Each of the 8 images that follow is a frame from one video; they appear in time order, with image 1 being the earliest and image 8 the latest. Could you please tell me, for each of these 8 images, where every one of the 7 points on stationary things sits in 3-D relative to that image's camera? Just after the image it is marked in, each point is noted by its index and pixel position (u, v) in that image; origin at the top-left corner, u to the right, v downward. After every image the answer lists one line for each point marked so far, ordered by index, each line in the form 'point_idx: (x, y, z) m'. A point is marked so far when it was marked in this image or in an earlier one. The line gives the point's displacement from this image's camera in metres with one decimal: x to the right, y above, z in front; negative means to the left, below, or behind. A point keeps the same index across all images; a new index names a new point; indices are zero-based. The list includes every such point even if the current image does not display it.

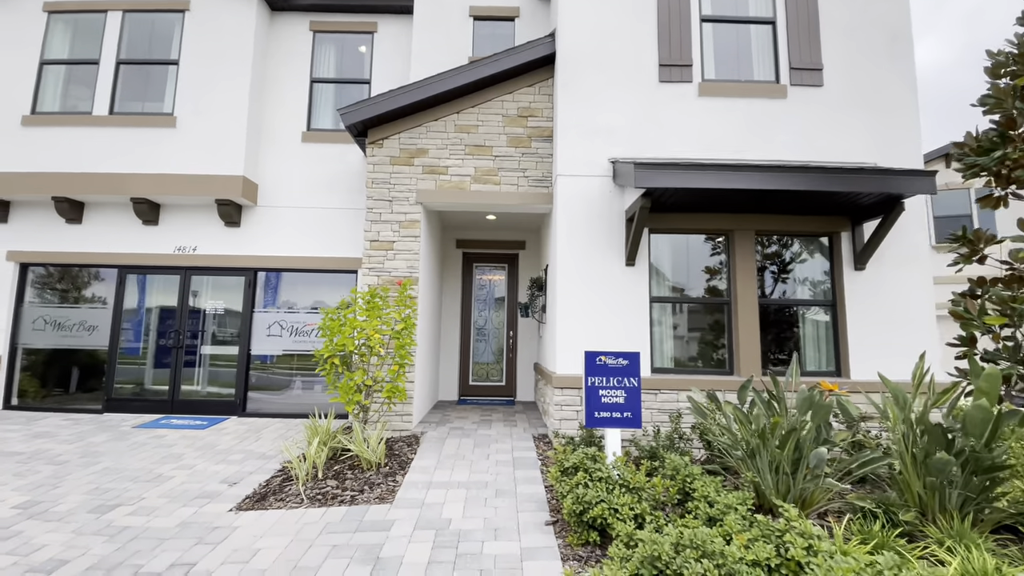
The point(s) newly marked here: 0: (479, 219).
0: (-0.5, +1.1, +7.3) m
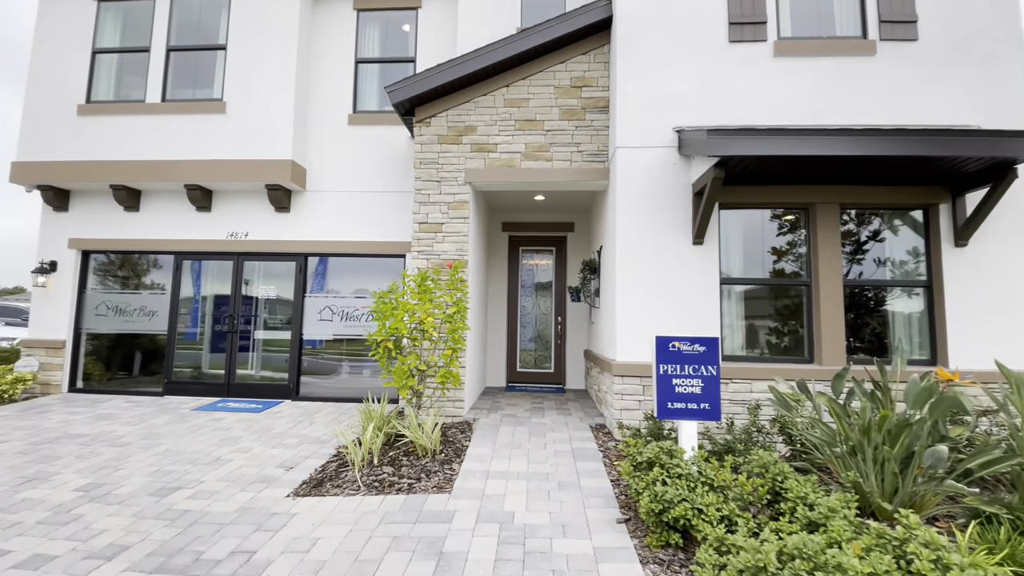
0: (+0.2, +1.3, +7.0) m
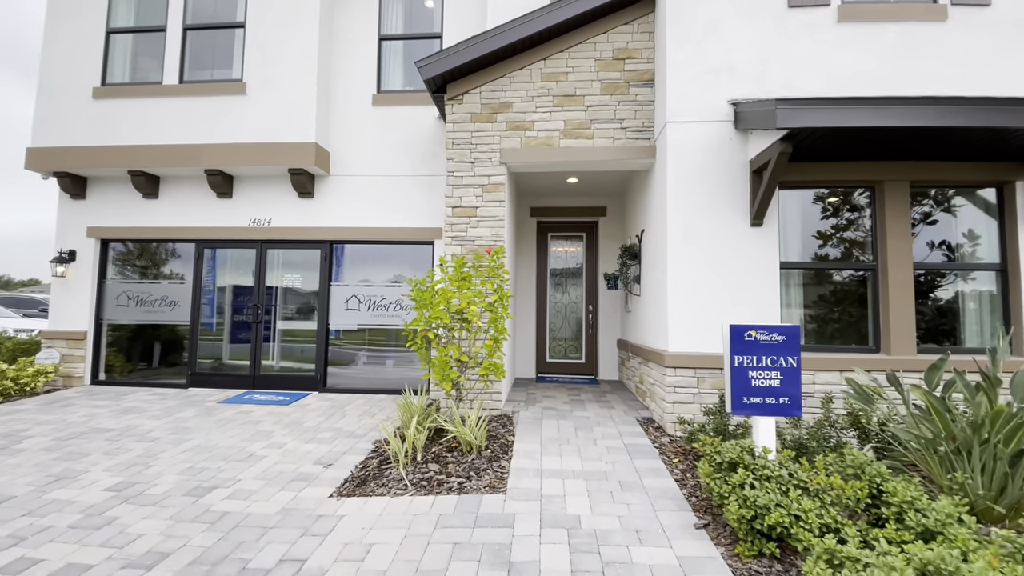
0: (+0.7, +1.5, +6.7) m
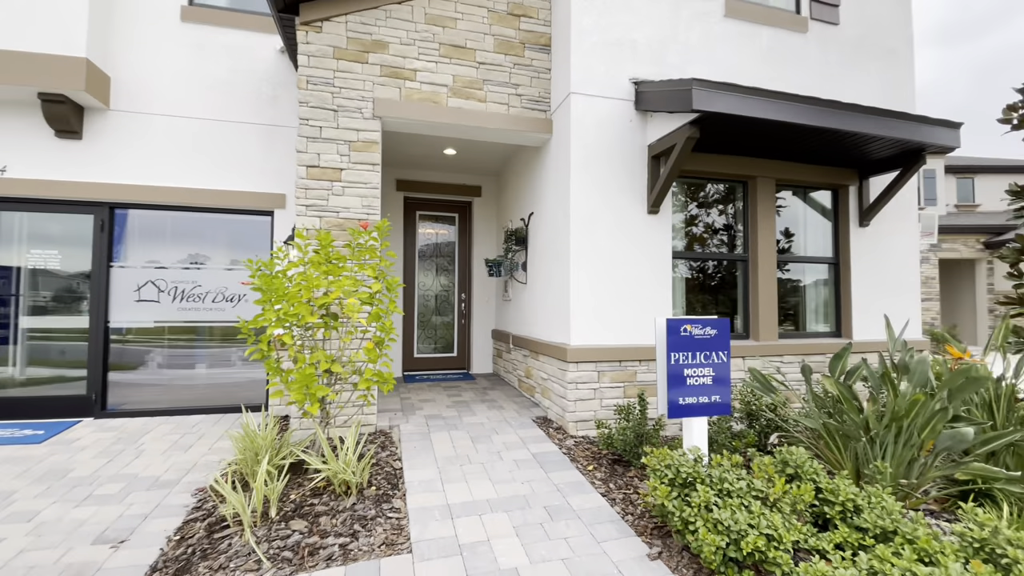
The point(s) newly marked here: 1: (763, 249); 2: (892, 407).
0: (-1.0, +1.7, +5.8) m
1: (+2.5, +0.4, +4.7) m
2: (+2.2, -0.7, +2.7) m
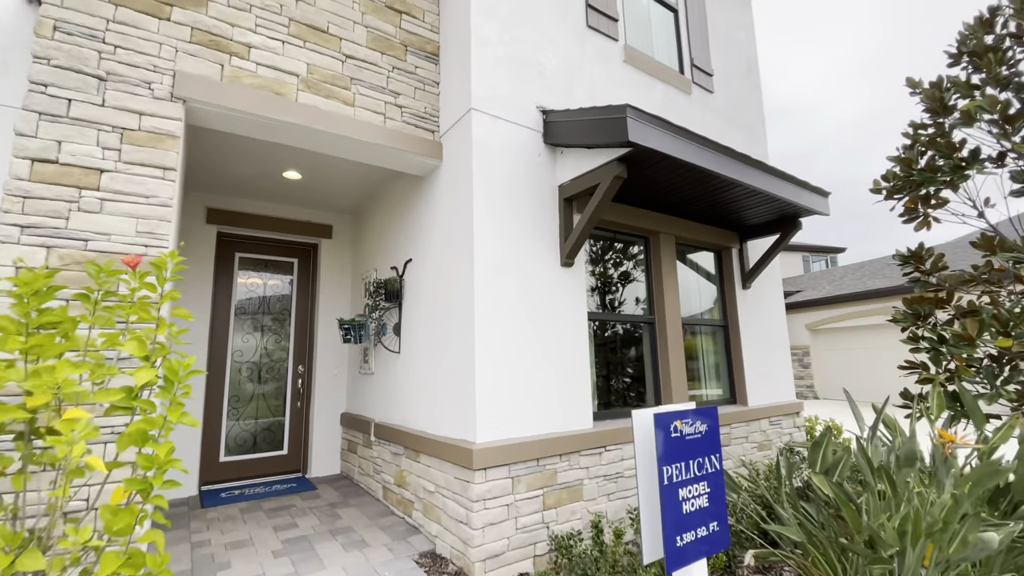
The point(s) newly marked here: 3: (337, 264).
0: (-2.2, +1.0, +4.3) m
1: (+1.5, -0.2, +4.3) m
2: (+1.8, -1.0, +2.2) m
3: (-2.0, +0.3, +5.4) m
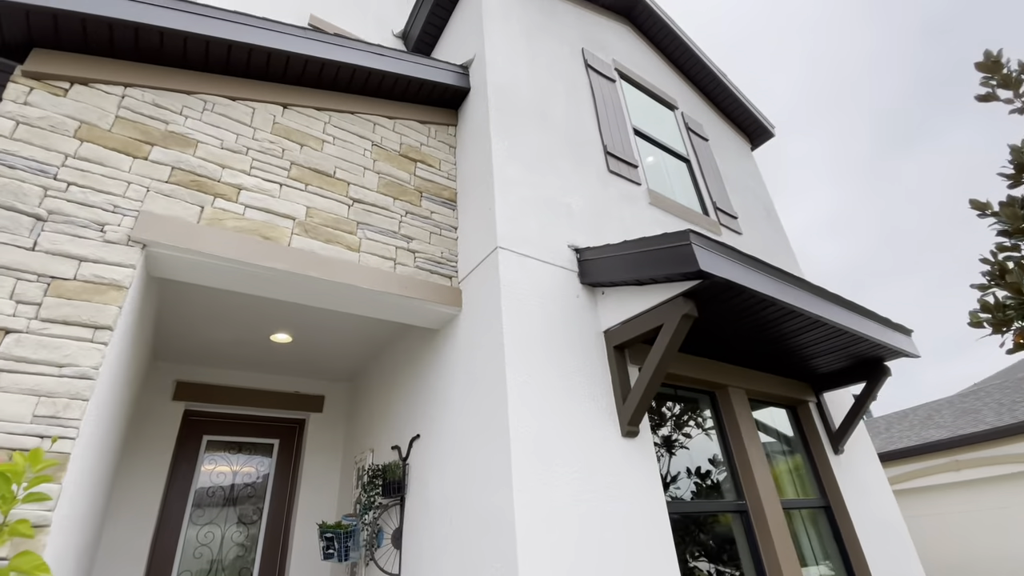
0: (-2.0, -0.4, +3.6) m
1: (+1.7, -1.4, +3.2) m
2: (+2.1, -1.4, +0.9) m
3: (-1.7, -1.5, +4.4) m
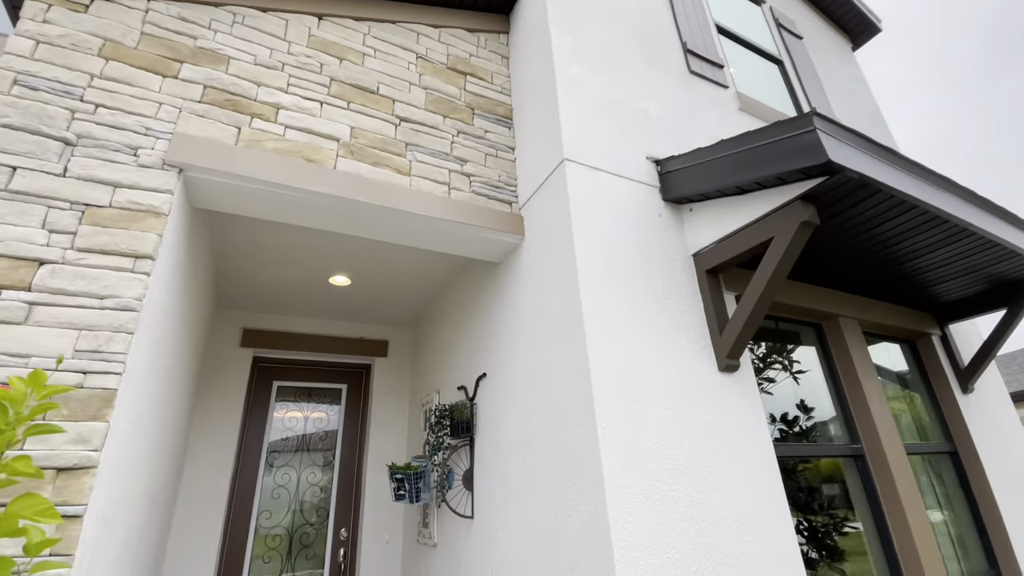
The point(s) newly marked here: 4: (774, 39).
0: (-1.5, 0.0, +3.5) m
1: (+2.2, -0.9, +2.8) m
2: (+2.3, -1.1, +0.5) m
3: (-1.1, -0.9, +4.4) m
4: (+2.5, +2.3, +4.4) m
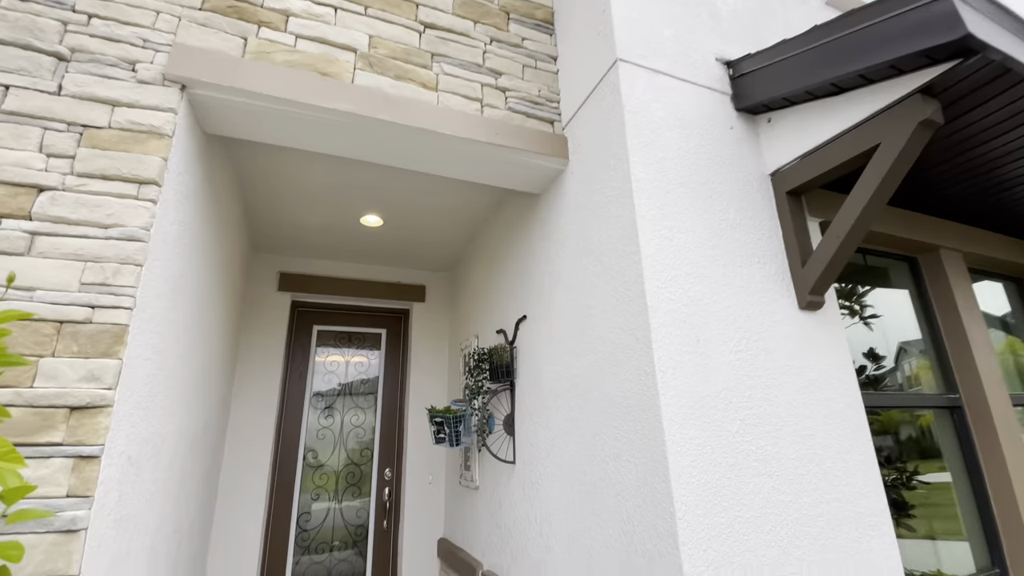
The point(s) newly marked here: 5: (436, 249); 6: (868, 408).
0: (-1.2, +0.5, +3.3) m
1: (+2.4, -0.5, +2.4) m
2: (+2.4, -1.0, +0.2) m
3: (-0.7, -0.4, +4.3) m
4: (+2.8, +2.9, +3.7) m
5: (-0.6, +0.3, +3.9) m
6: (+1.8, -0.6, +2.3) m
